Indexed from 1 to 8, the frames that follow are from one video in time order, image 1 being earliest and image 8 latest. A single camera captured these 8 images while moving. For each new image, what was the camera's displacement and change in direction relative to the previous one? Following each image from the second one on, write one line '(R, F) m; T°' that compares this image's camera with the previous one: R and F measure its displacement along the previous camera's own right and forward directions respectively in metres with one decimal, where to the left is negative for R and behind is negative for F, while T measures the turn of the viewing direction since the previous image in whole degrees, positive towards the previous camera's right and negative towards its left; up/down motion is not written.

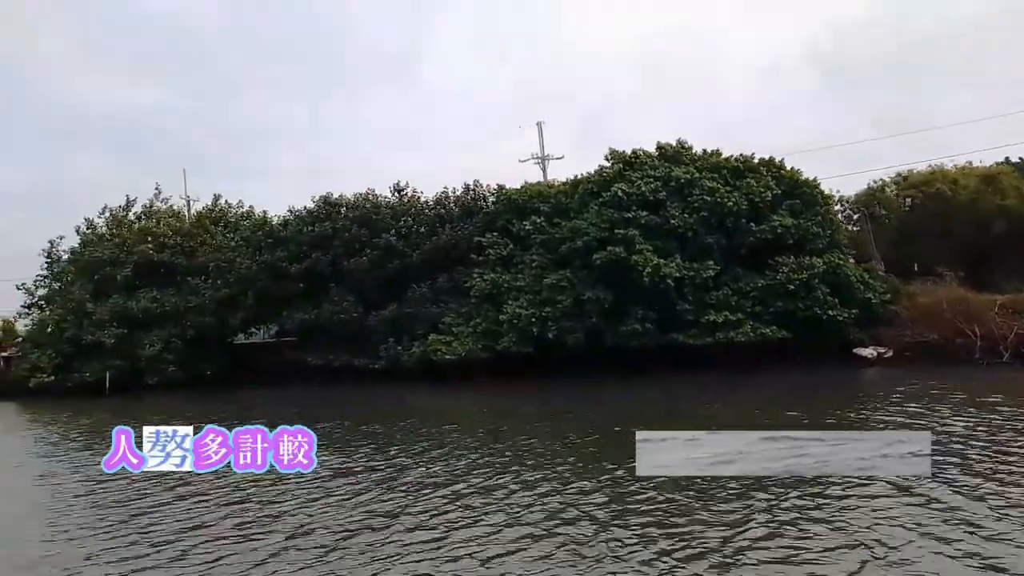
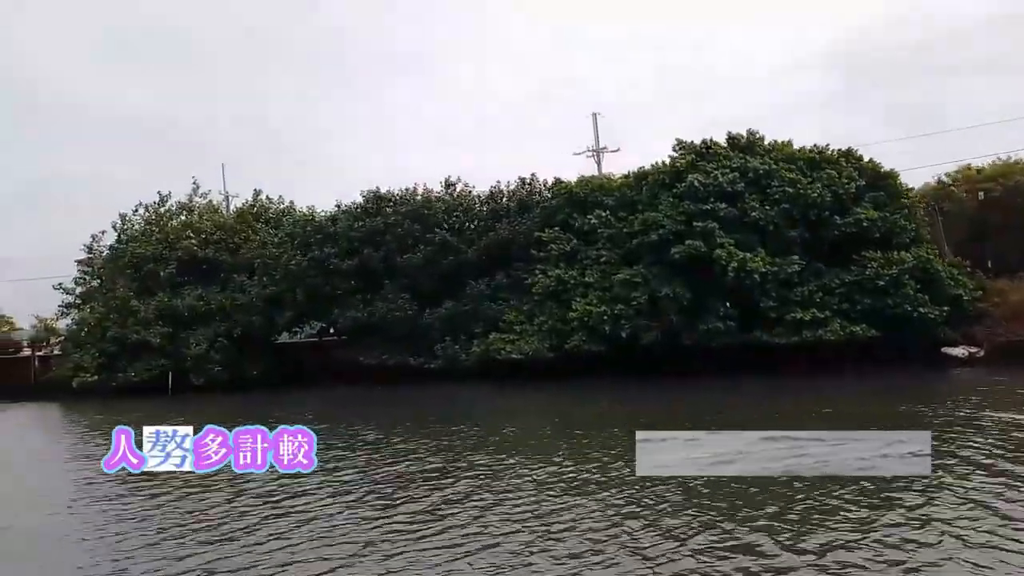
(-0.5, +0.2) m; 0°
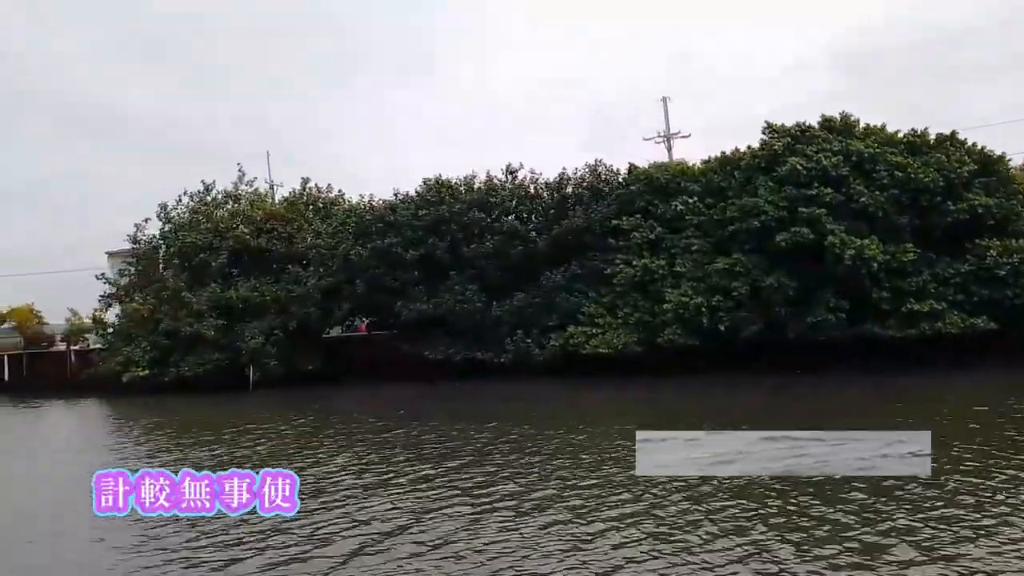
(-0.6, +0.3) m; 0°
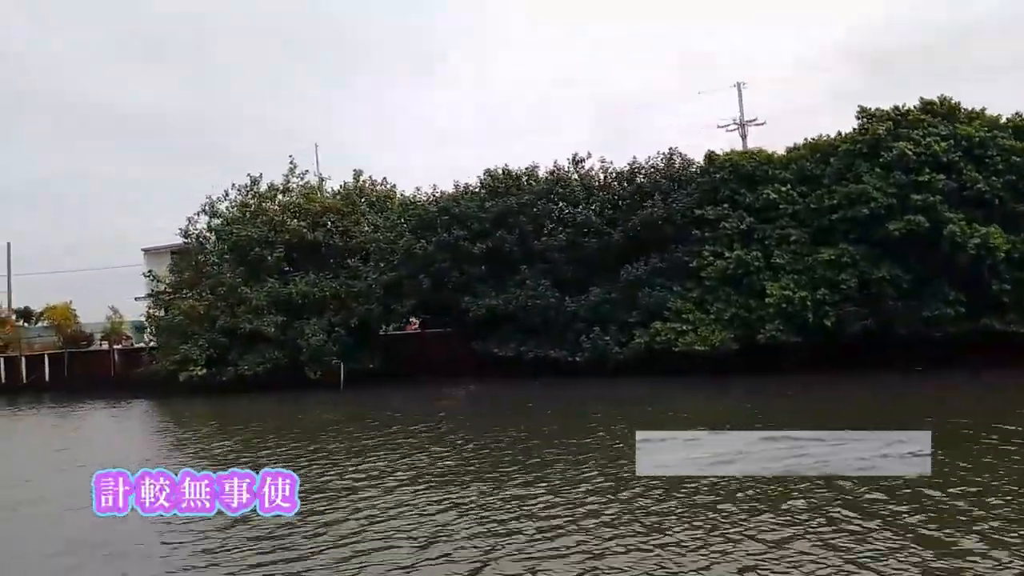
(-0.6, +0.2) m; 0°
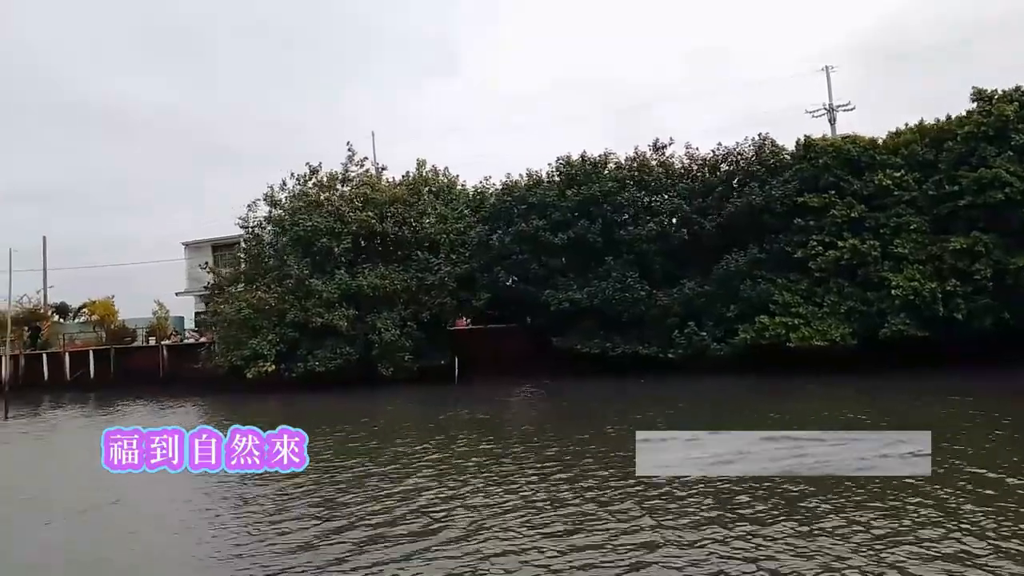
(-0.6, +0.3) m; 0°
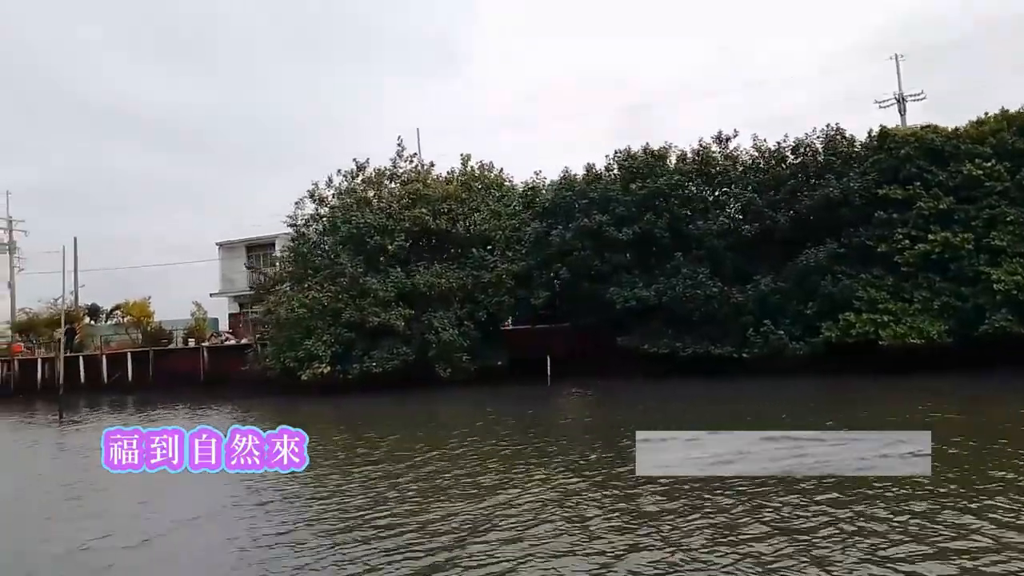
(-0.4, +0.2) m; 0°
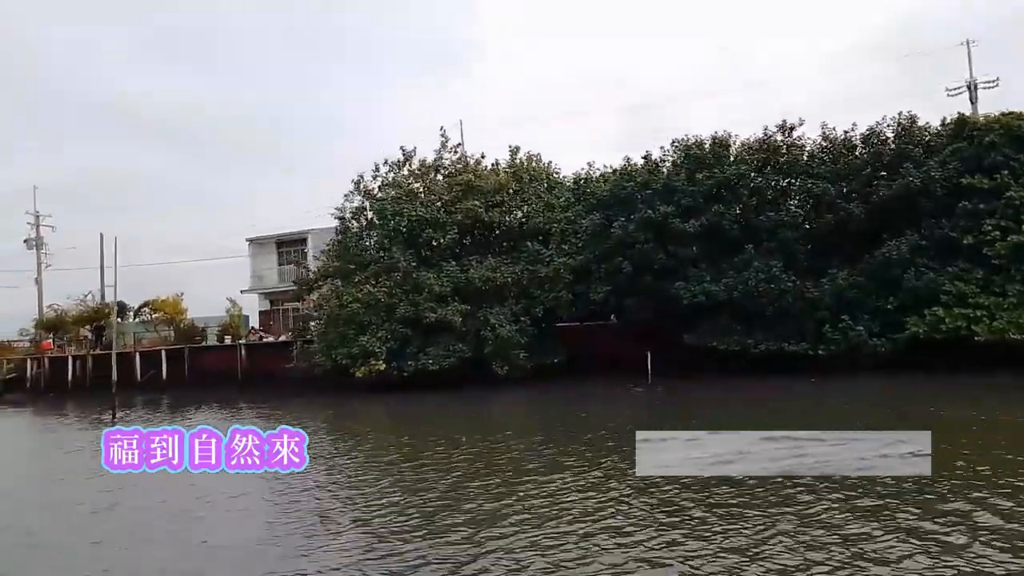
(-0.4, +0.2) m; 0°
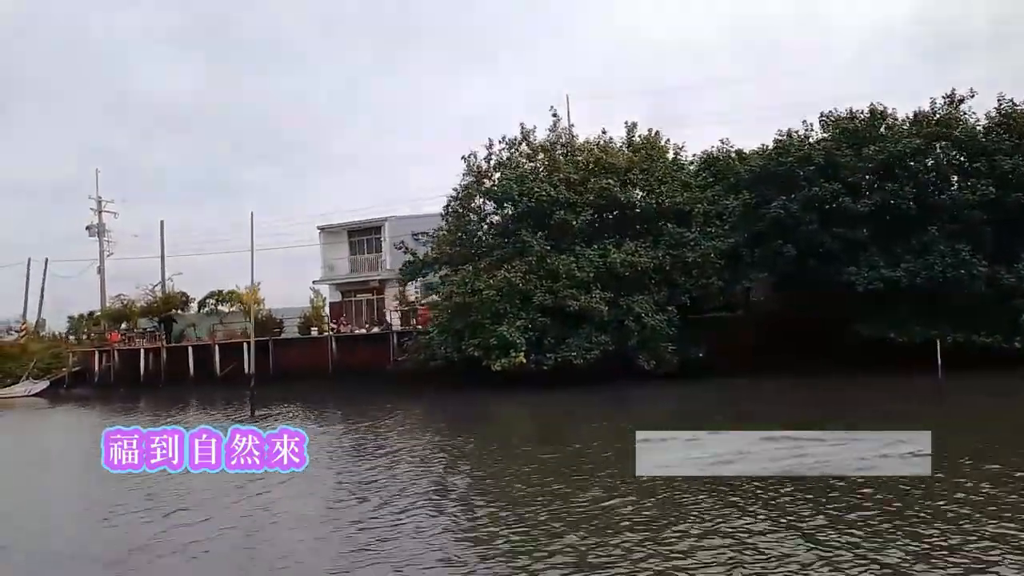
(-1.0, +0.4) m; 0°
